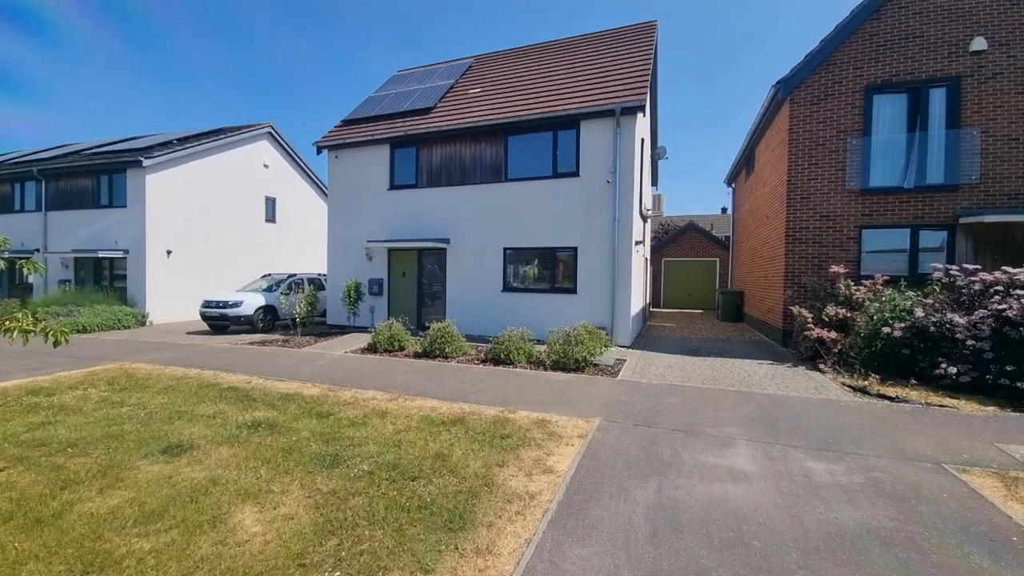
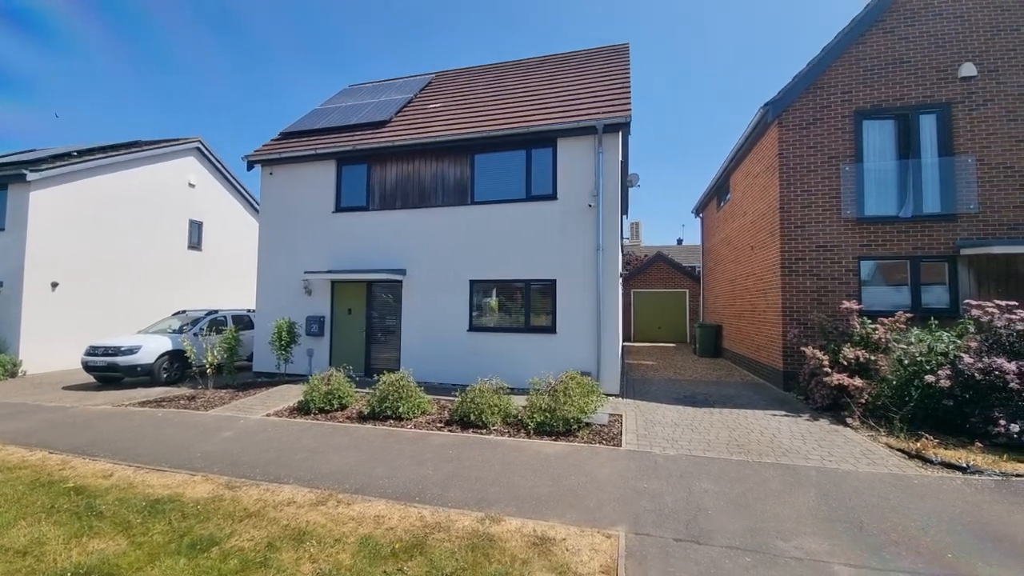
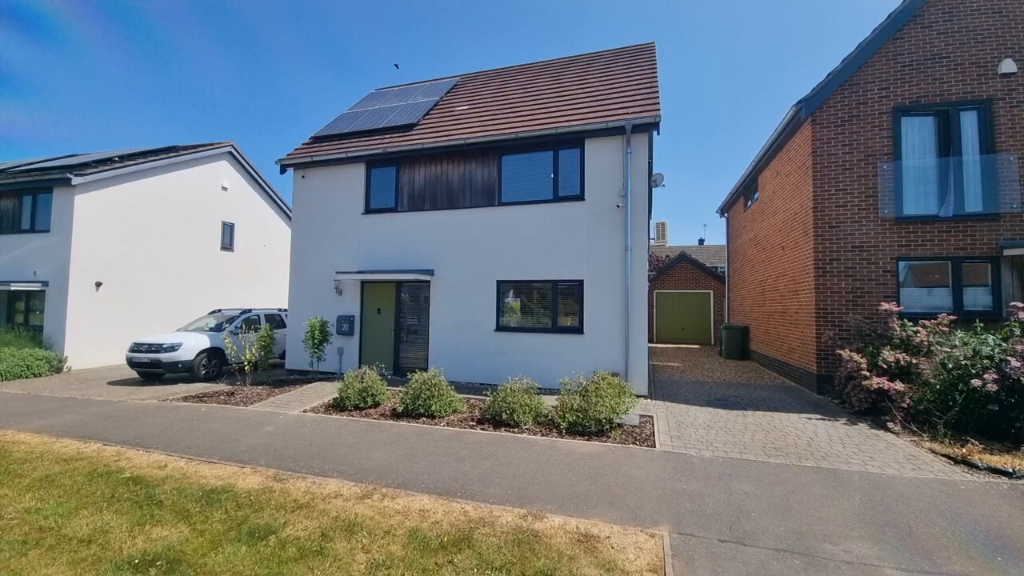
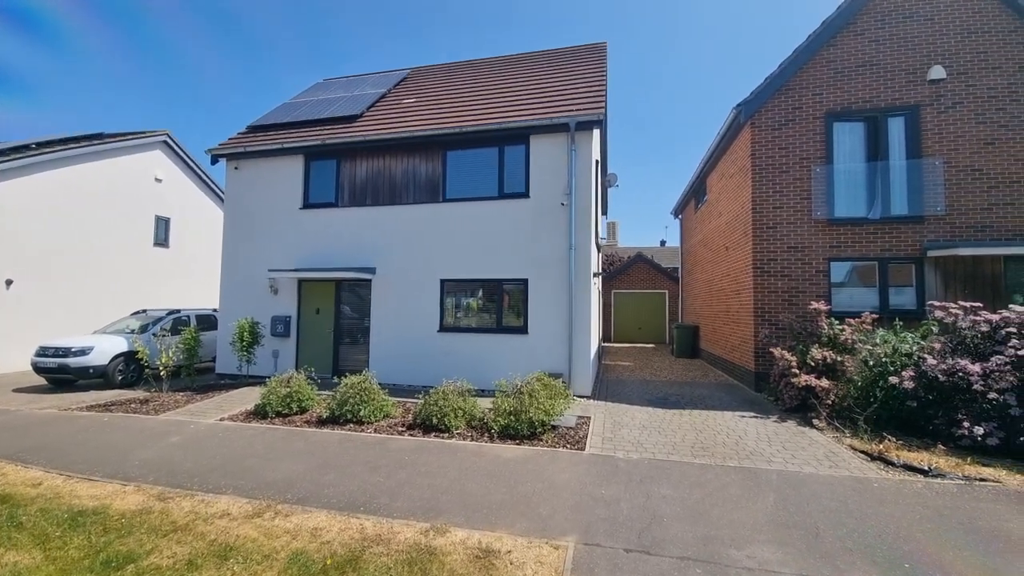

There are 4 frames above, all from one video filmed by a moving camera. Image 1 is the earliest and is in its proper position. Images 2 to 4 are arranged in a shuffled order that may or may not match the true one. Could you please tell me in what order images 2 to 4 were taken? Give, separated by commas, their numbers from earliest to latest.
3, 2, 4
